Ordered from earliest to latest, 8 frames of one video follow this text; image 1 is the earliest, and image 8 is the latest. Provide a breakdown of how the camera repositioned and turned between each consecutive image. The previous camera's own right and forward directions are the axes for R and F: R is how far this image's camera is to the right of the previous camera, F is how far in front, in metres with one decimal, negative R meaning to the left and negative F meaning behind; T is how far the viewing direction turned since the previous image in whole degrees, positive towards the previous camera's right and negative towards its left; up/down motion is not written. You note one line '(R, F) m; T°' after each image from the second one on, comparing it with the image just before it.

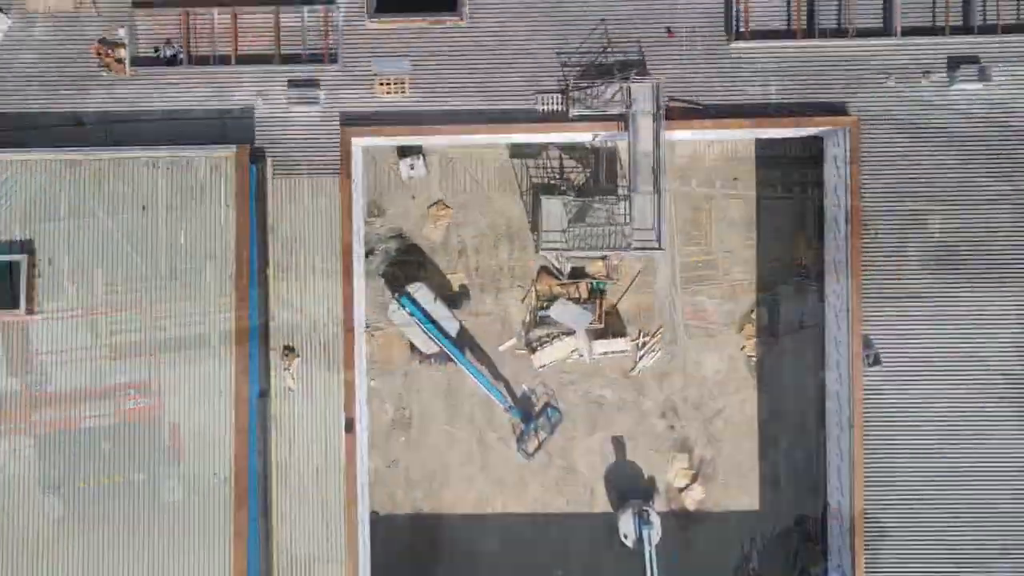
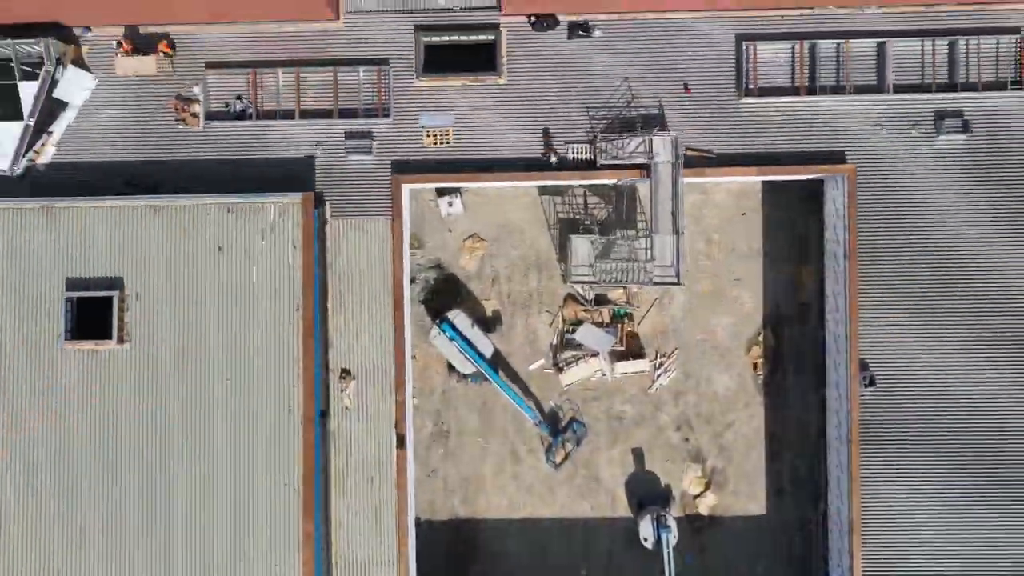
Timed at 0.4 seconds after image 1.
(-0.4, -1.7) m; 0°
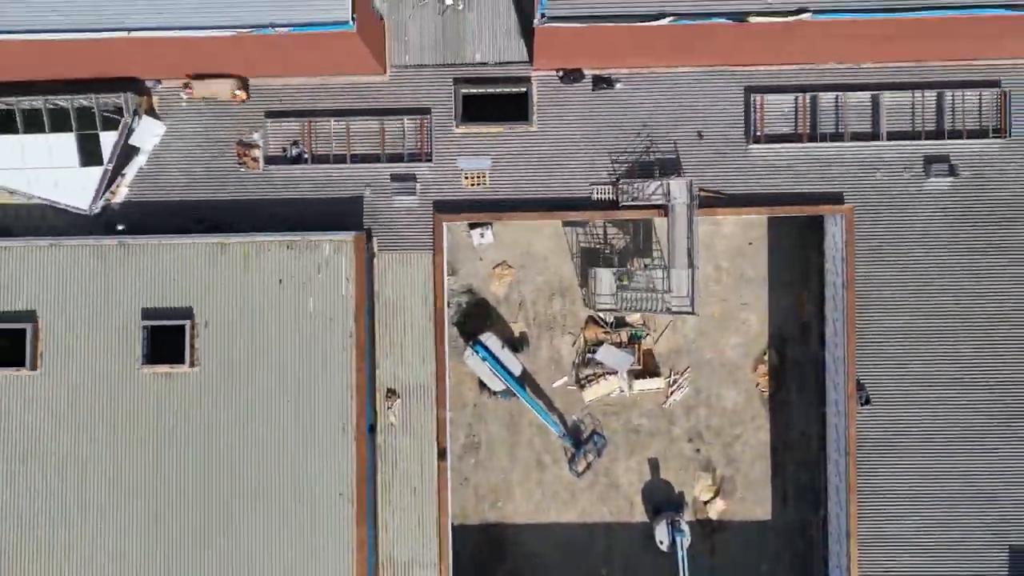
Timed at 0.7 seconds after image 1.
(-0.4, -1.7) m; 0°
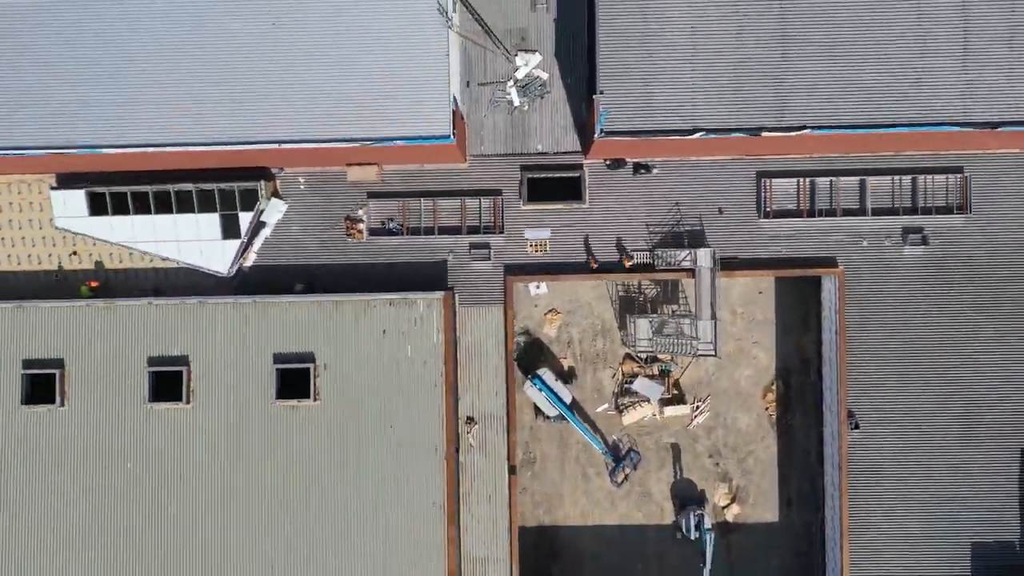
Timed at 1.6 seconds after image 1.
(-1.0, -4.1) m; 0°
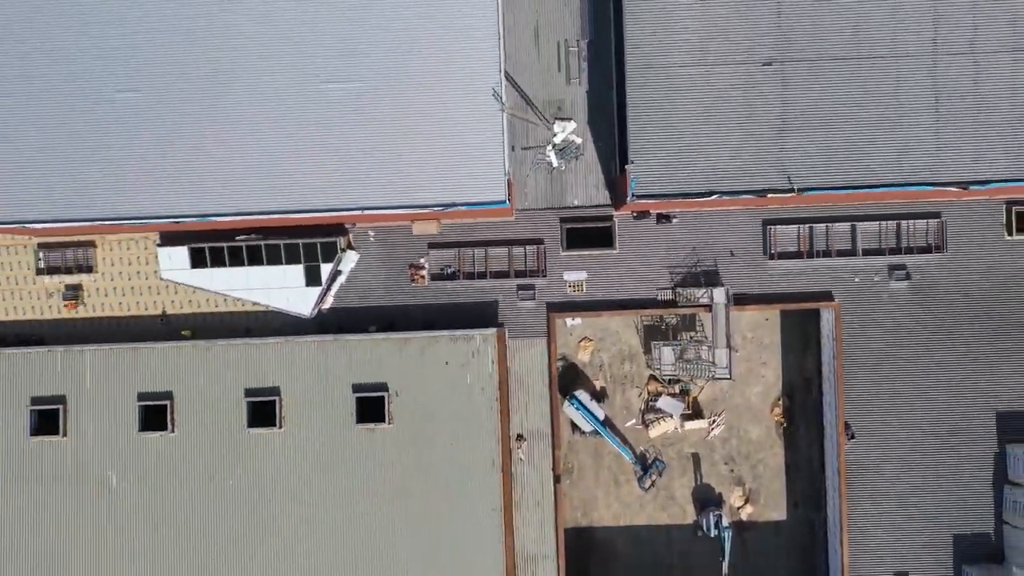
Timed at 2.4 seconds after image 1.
(-0.8, -3.5) m; 0°
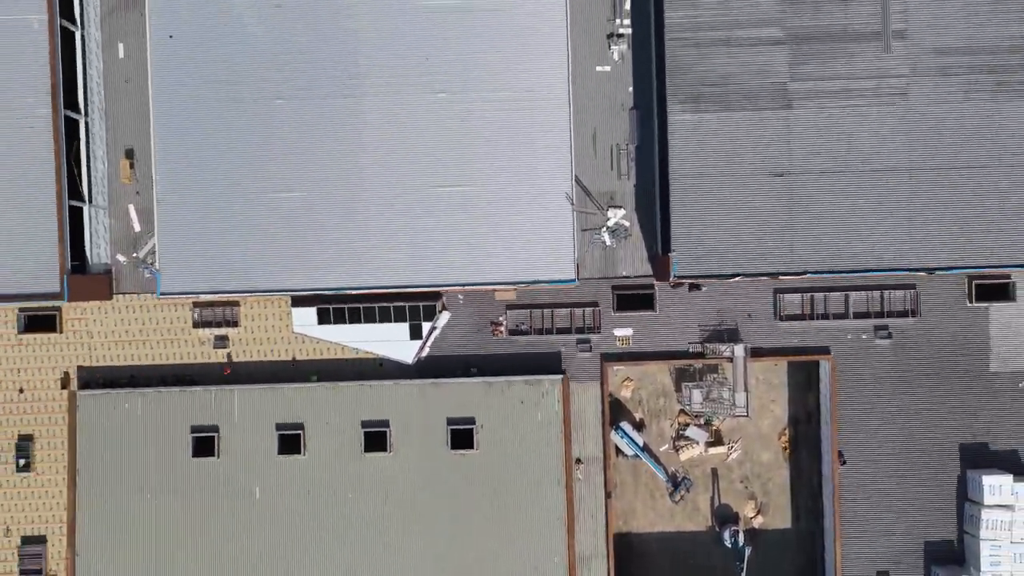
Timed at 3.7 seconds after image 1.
(-1.5, -6.3) m; 0°
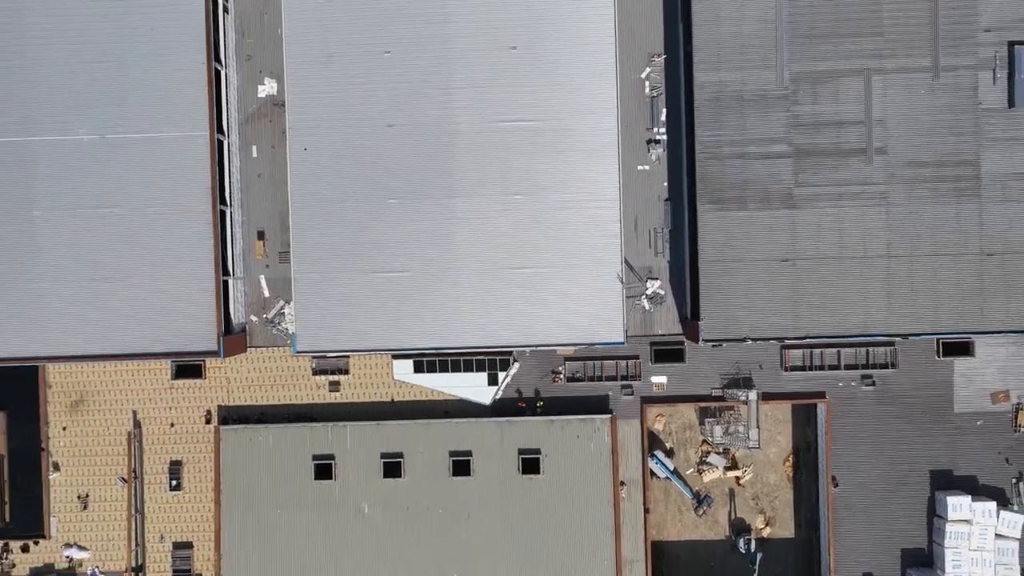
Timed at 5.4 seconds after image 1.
(-1.7, -7.6) m; 0°
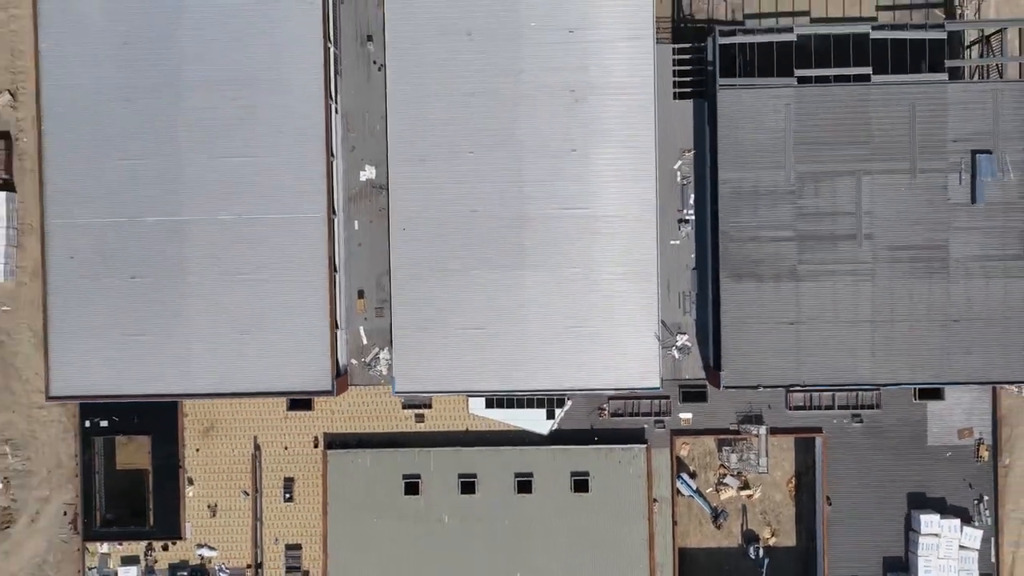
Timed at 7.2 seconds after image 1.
(-1.9, -8.7) m; 0°
